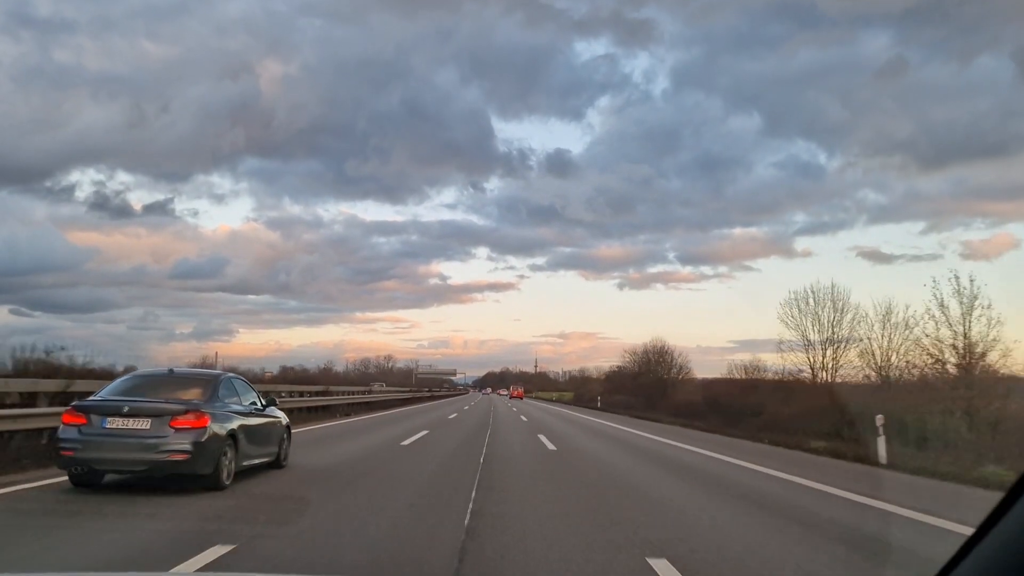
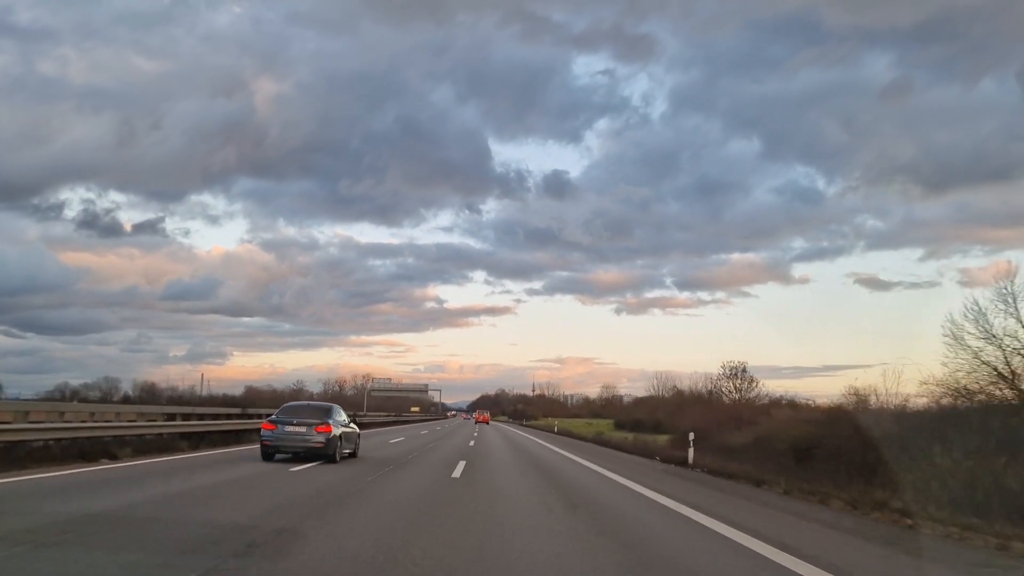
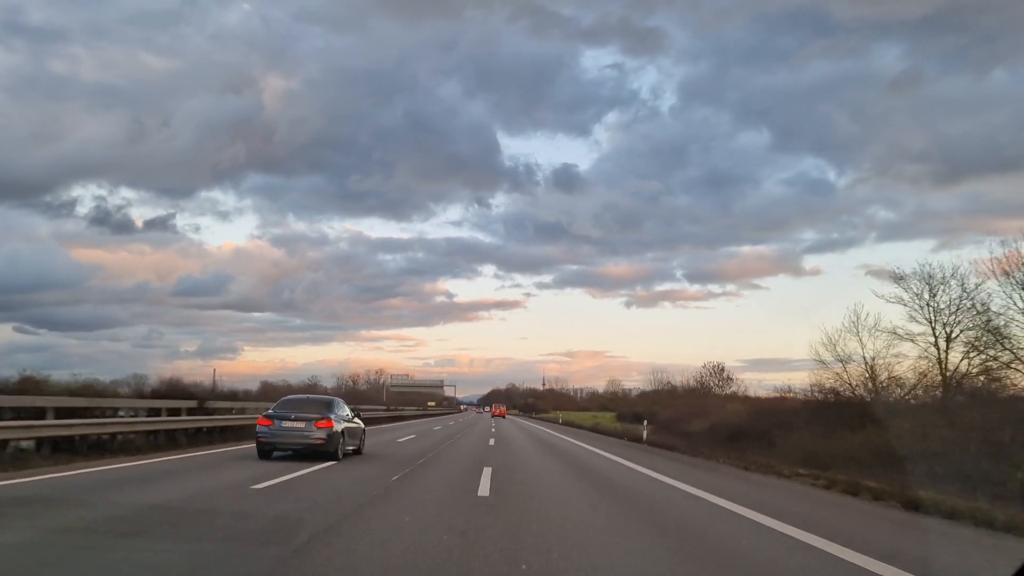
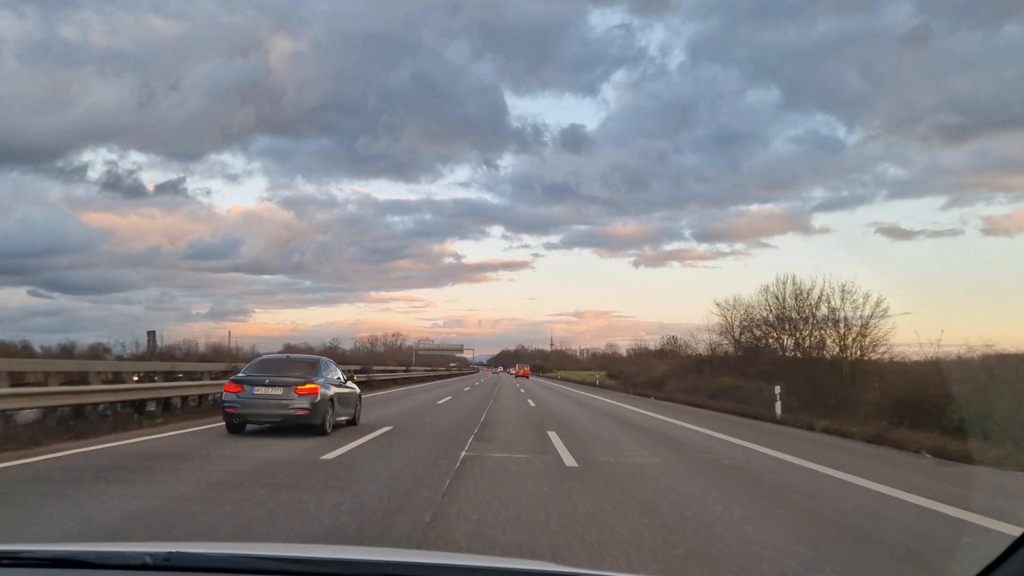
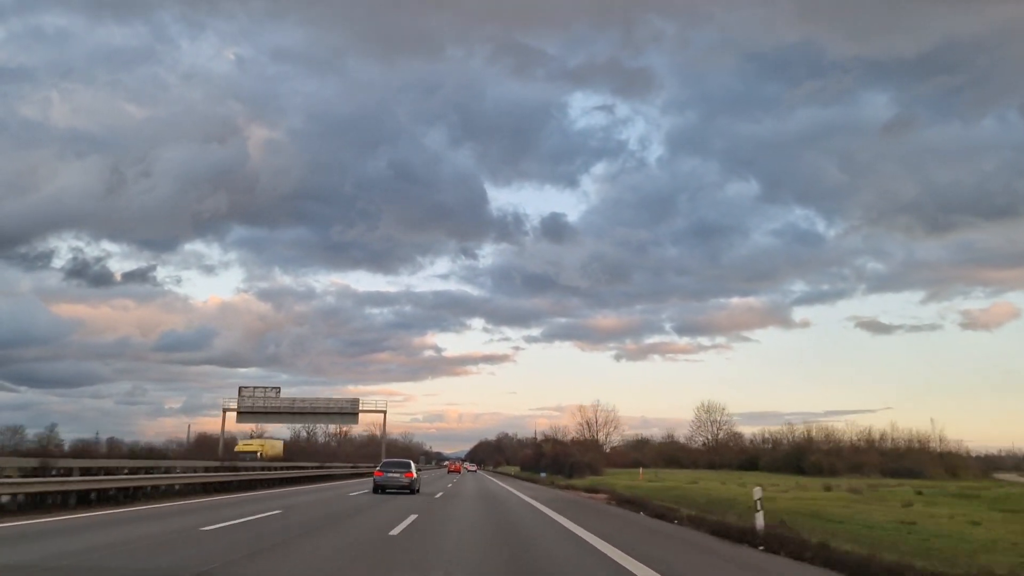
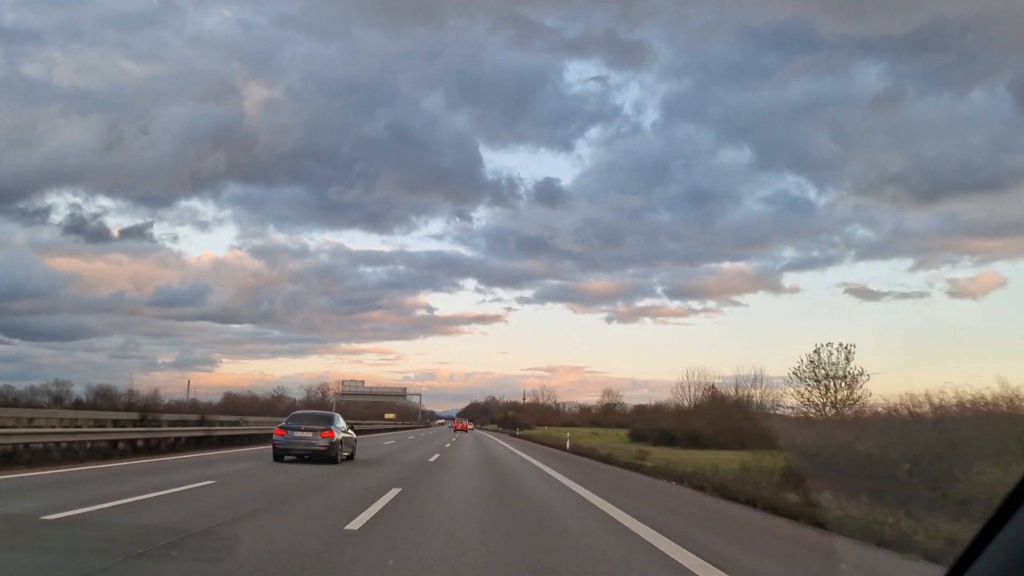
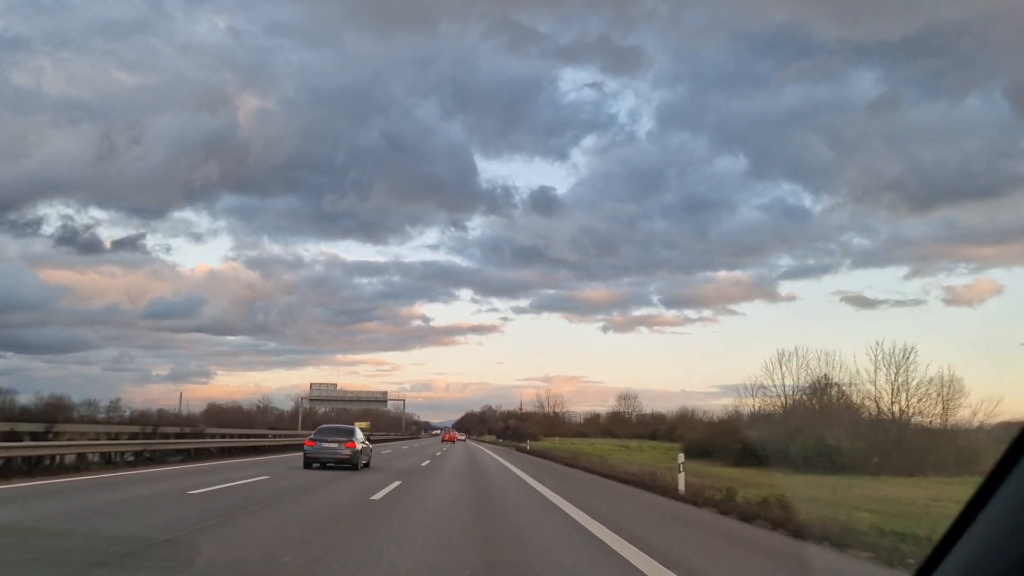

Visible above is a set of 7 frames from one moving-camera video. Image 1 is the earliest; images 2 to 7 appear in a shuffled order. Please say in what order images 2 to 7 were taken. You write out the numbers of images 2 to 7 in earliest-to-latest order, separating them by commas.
4, 3, 2, 6, 7, 5
